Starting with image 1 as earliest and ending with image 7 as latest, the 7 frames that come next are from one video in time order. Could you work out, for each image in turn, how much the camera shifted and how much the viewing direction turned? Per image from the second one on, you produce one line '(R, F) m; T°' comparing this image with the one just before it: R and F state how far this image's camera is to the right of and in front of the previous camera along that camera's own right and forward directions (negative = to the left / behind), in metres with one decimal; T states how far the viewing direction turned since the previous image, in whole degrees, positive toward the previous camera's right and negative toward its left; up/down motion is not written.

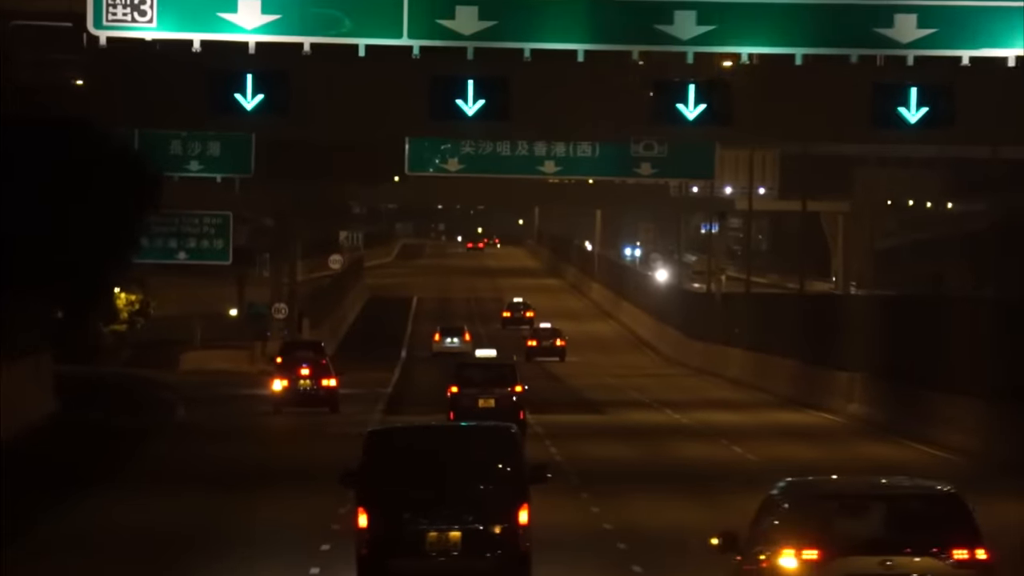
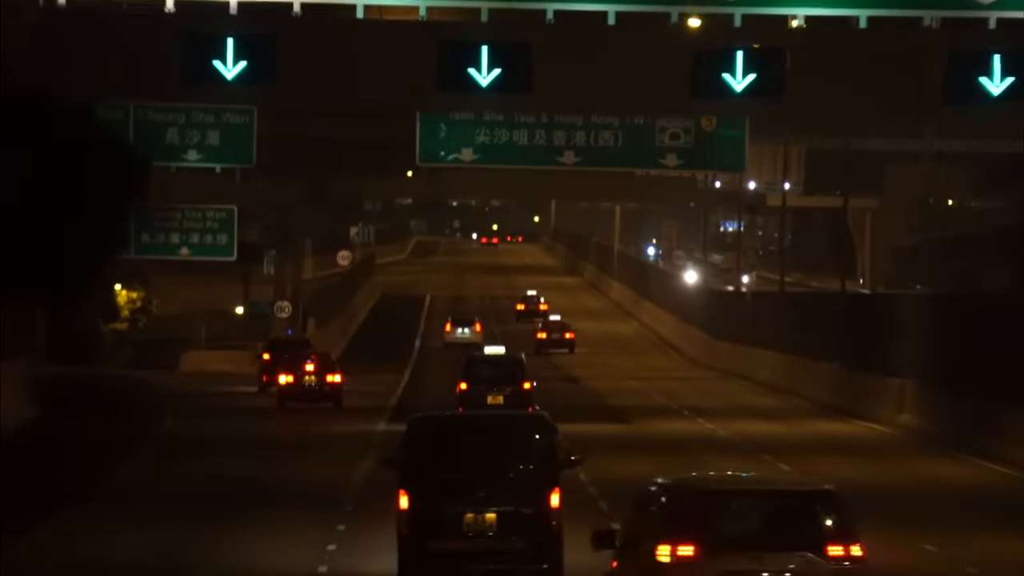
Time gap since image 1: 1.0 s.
(-0.1, +2.9) m; -1°
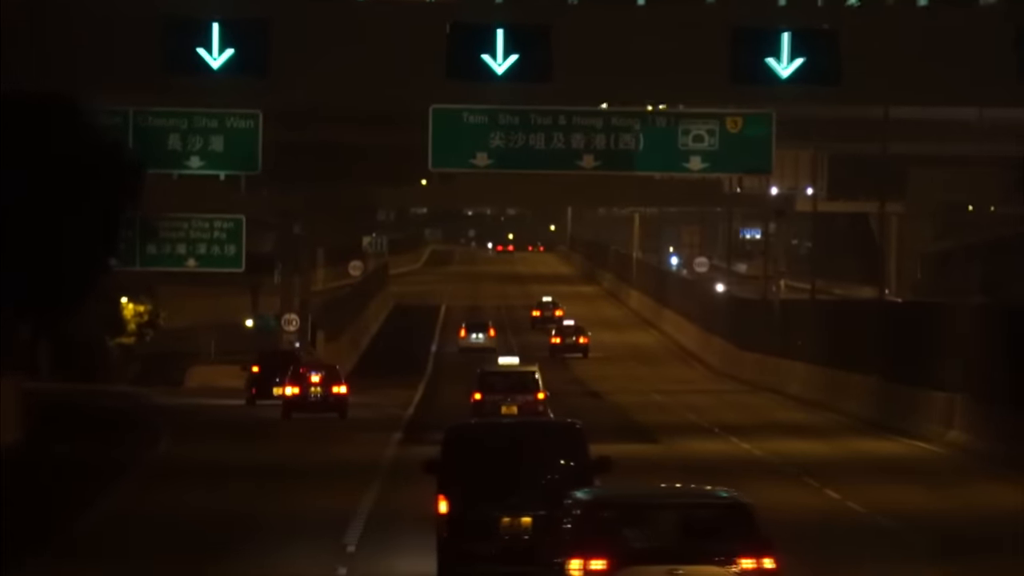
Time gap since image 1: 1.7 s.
(0.0, +2.1) m; -1°
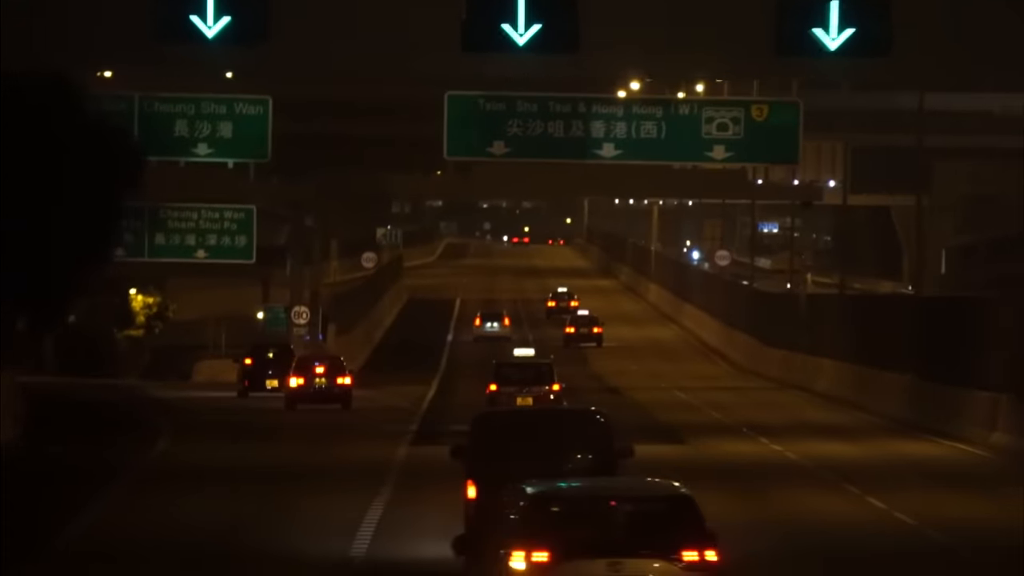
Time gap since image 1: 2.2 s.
(-0.1, +1.5) m; -1°
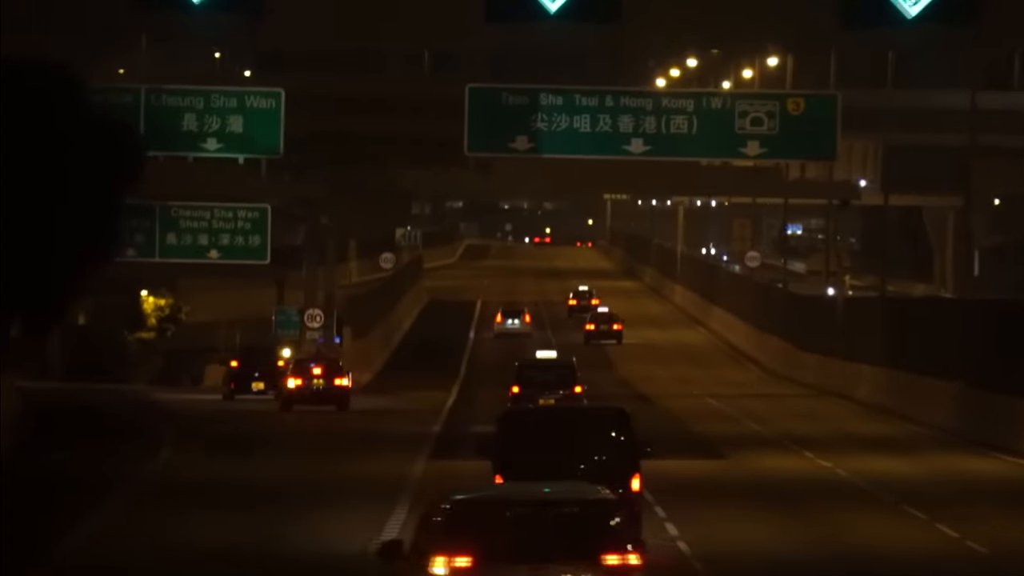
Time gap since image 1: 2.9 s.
(-0.1, +2.0) m; -1°
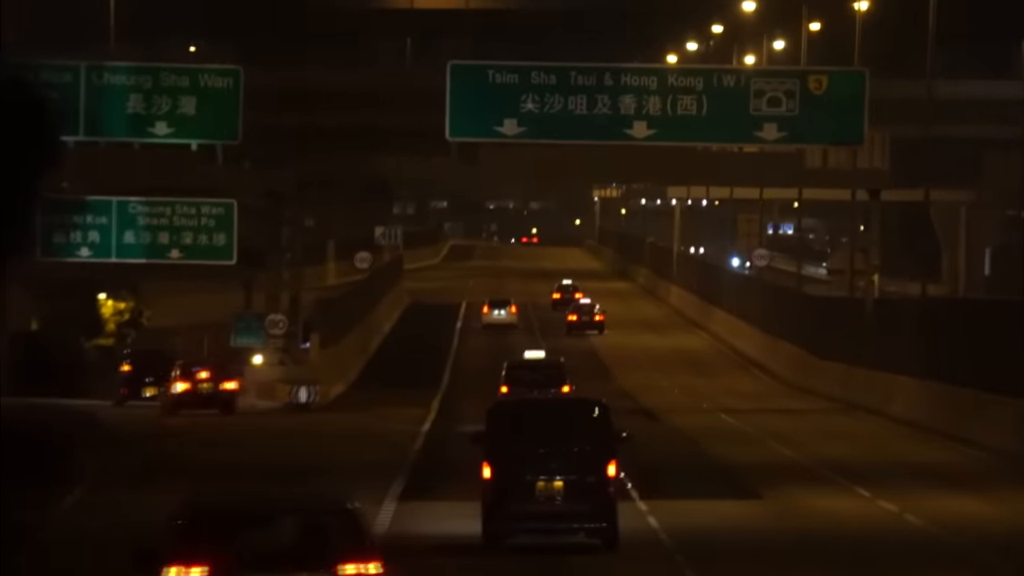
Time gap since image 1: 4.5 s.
(-0.1, +4.7) m; 0°
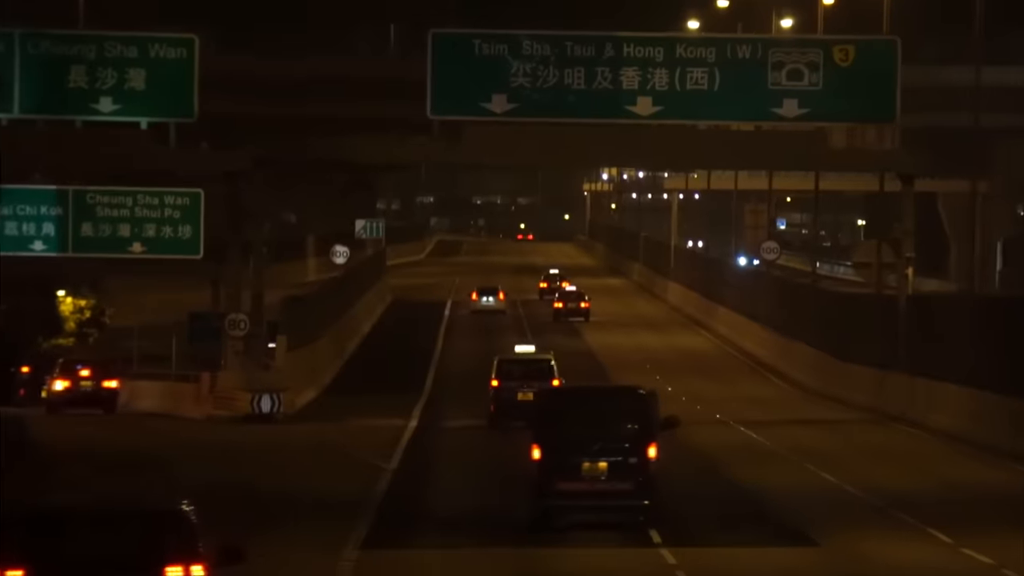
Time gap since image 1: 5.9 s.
(0.0, +4.1) m; 0°
